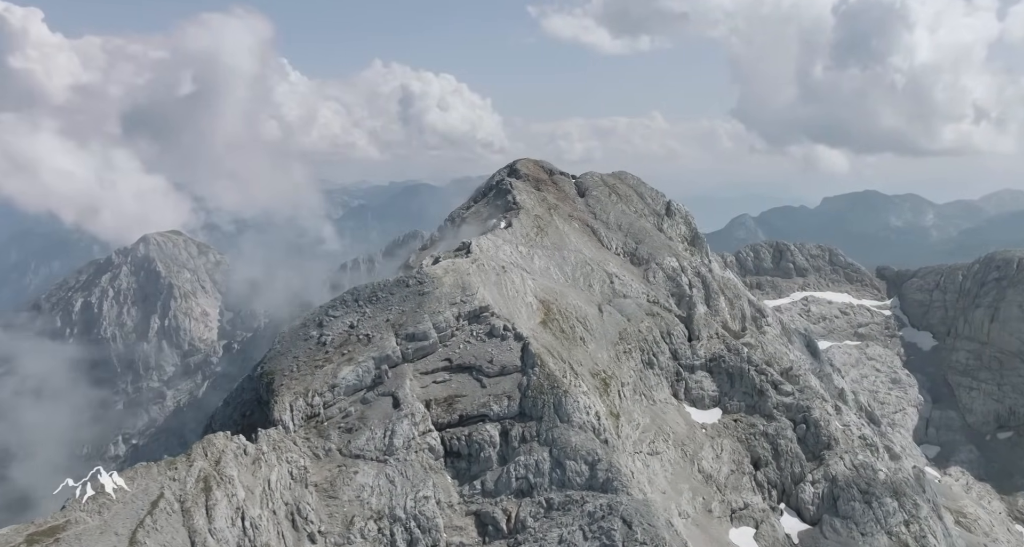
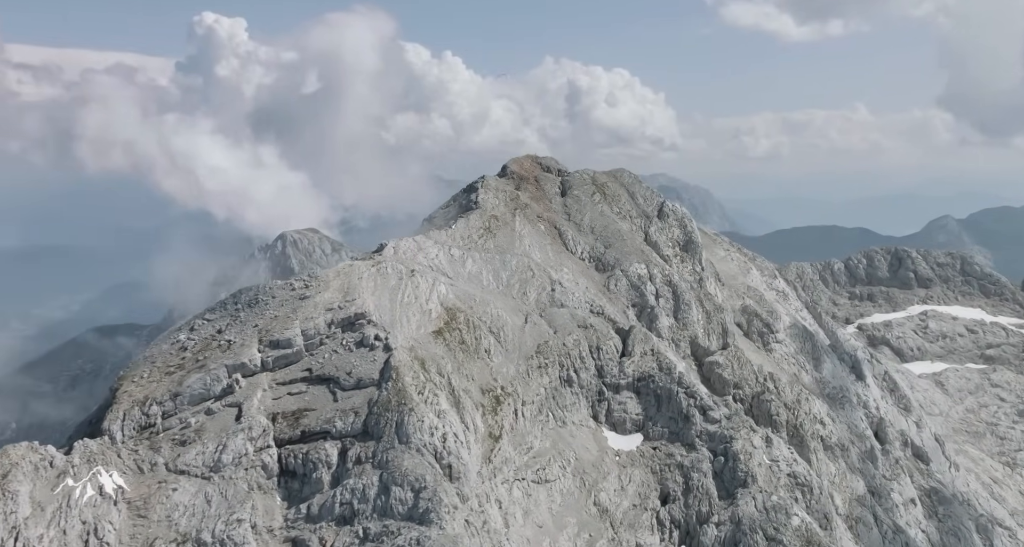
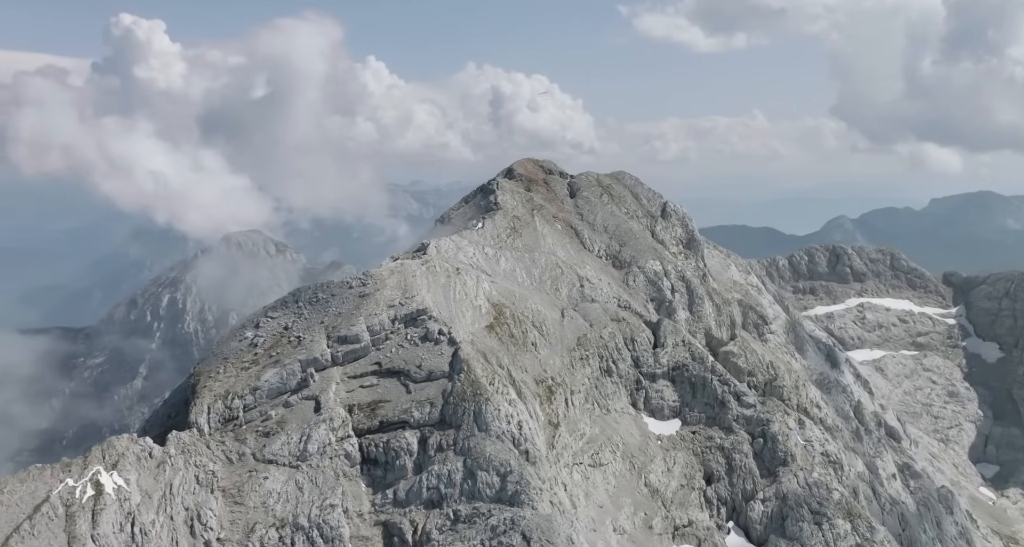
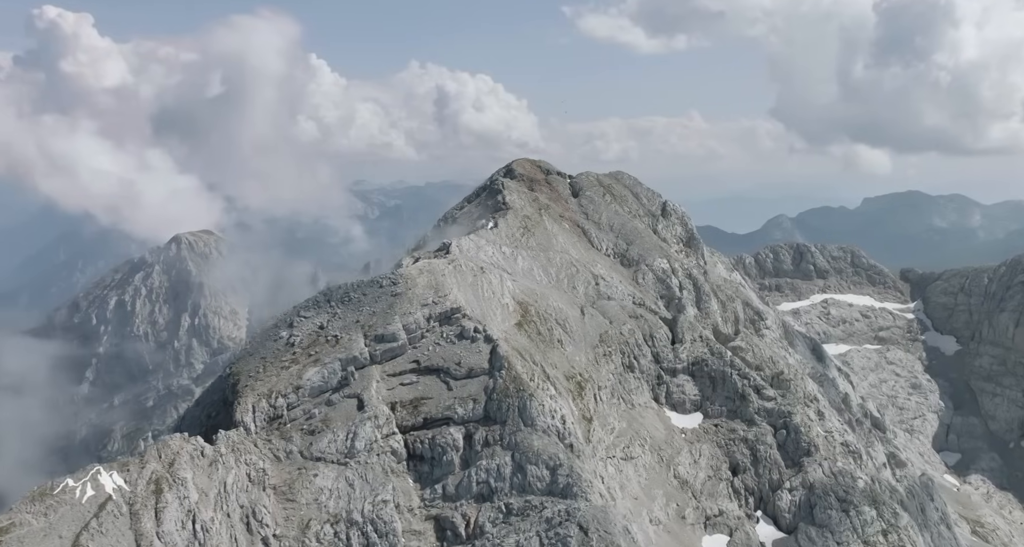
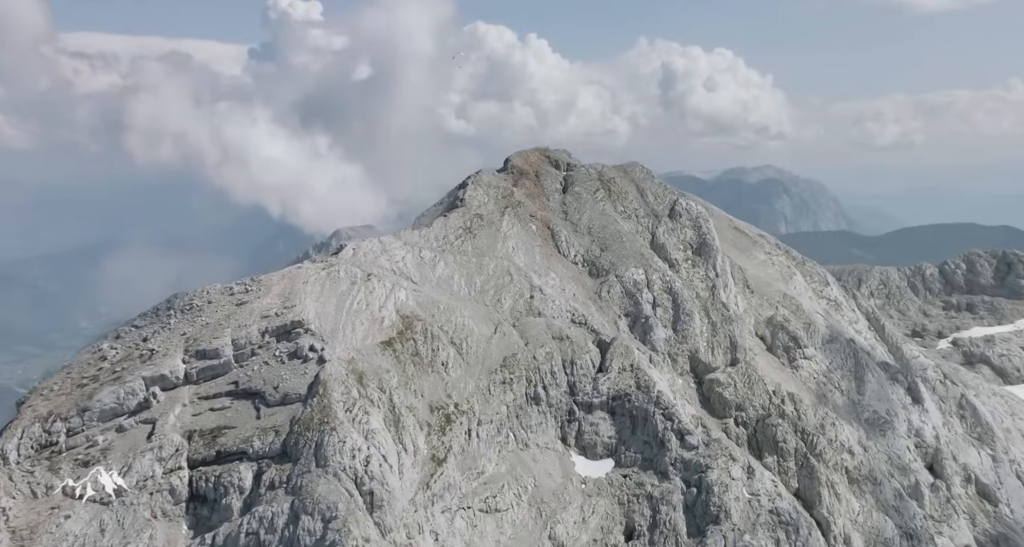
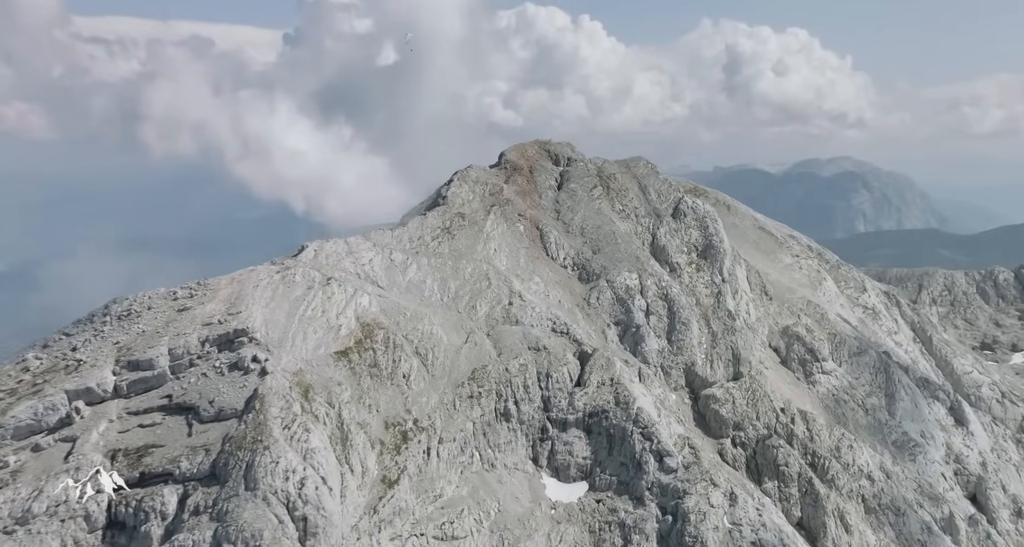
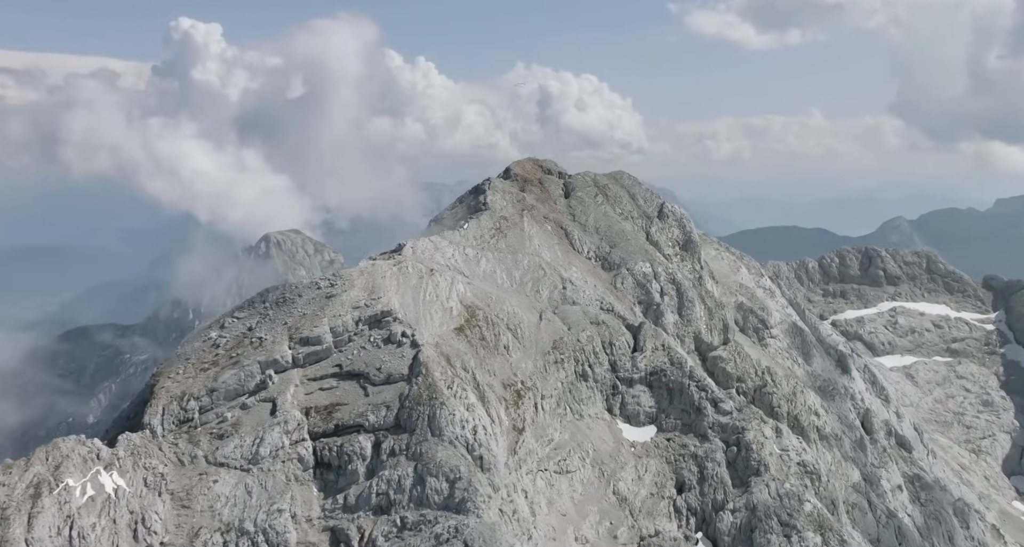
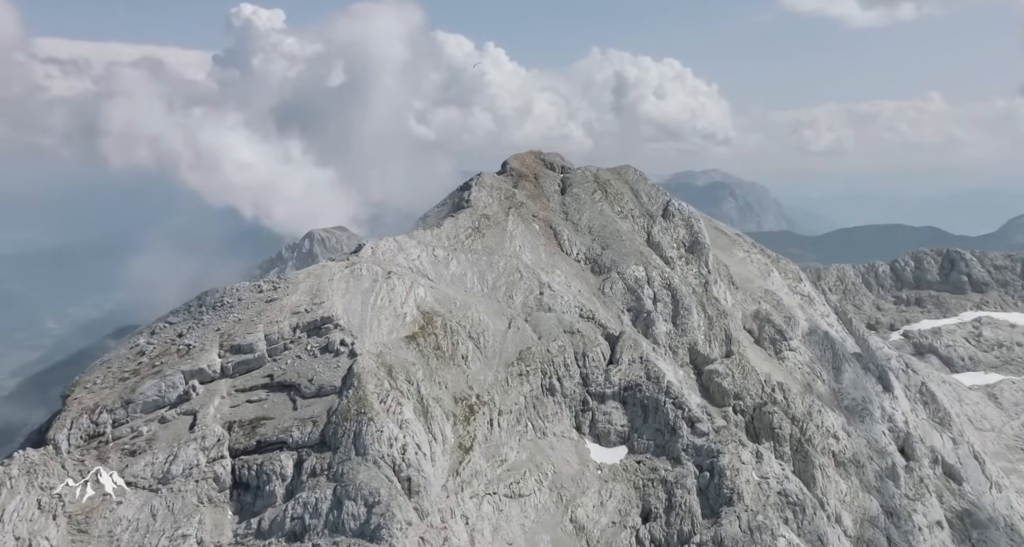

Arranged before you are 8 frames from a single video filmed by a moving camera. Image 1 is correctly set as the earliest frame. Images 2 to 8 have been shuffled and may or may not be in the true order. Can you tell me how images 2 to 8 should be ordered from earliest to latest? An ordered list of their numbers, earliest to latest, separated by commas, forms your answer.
4, 3, 7, 2, 8, 5, 6
